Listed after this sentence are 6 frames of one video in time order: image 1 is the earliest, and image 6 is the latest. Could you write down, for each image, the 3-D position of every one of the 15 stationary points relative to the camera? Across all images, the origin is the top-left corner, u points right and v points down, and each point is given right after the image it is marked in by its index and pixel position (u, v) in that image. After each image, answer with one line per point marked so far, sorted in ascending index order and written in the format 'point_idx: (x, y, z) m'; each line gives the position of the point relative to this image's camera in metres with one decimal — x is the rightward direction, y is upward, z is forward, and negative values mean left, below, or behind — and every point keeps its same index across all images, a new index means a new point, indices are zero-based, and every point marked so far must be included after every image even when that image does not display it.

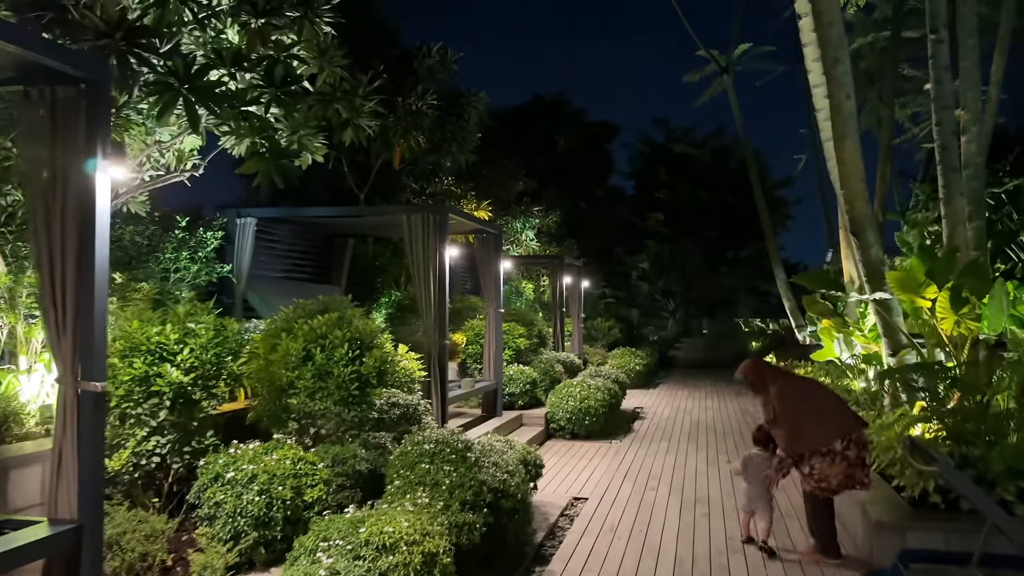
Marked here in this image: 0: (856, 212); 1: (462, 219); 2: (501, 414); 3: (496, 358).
0: (+2.5, +0.5, +5.9) m
1: (-0.4, +0.6, +6.5) m
2: (-0.1, -1.1, +7.4) m
3: (-0.2, -0.6, +7.4) m
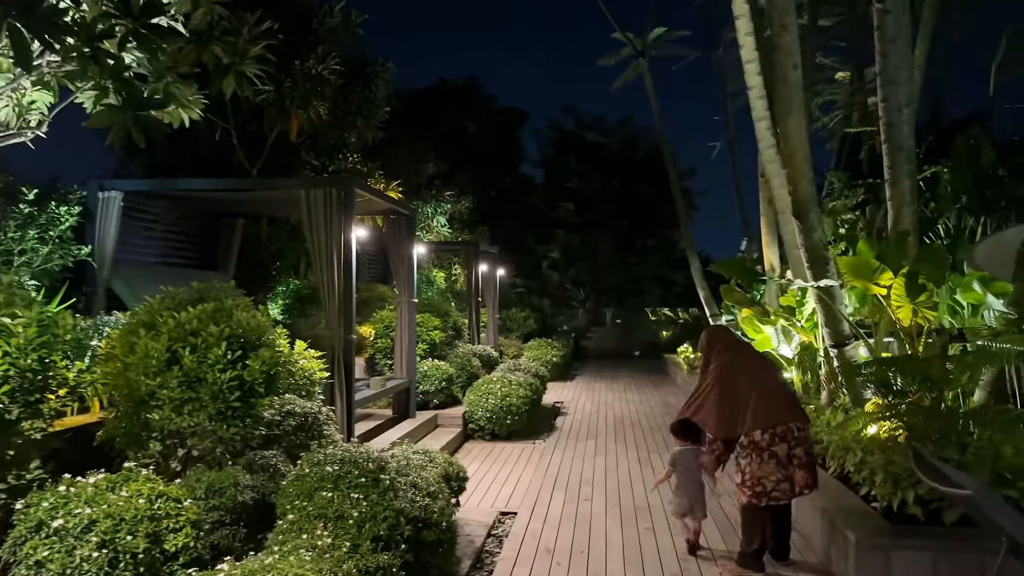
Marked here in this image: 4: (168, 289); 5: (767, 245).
0: (+1.9, +0.6, +5.5) m
1: (-1.0, +0.6, +5.7) m
2: (-0.8, -1.0, +6.7) m
3: (-0.9, -0.5, +6.7) m
4: (-1.6, 0.0, +3.9) m
5: (+3.0, +0.5, +9.7) m
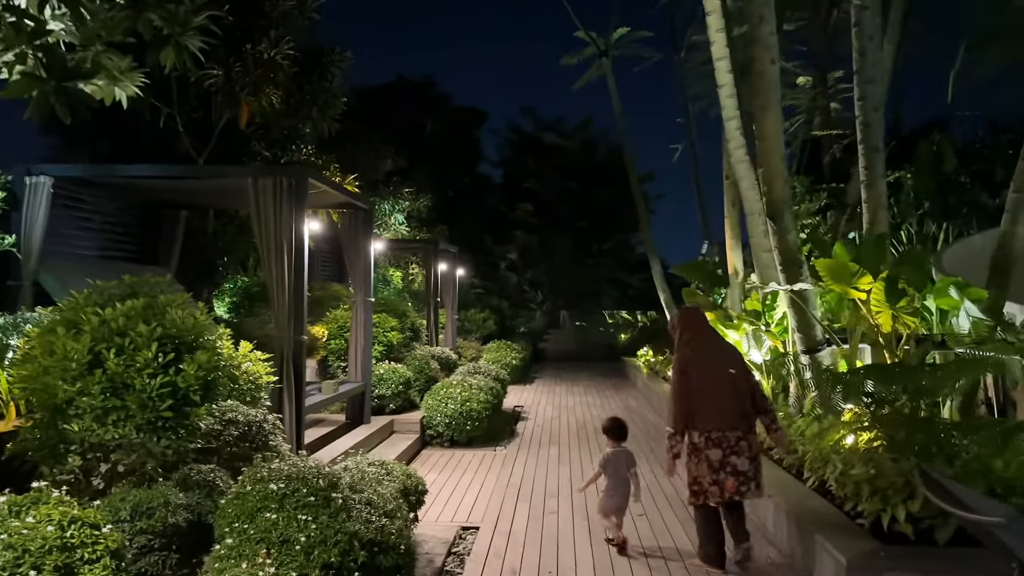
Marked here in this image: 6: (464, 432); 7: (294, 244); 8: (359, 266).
0: (+1.7, +0.6, +5.3) m
1: (-1.2, +0.7, +5.4) m
2: (-1.1, -1.0, +6.3) m
3: (-1.2, -0.5, +6.3) m
4: (-1.8, 0.0, +3.5) m
5: (+2.5, +0.5, +9.5) m
6: (-0.4, -1.2, +6.6) m
7: (-1.3, +0.3, +4.8) m
8: (-1.2, +0.2, +6.3) m
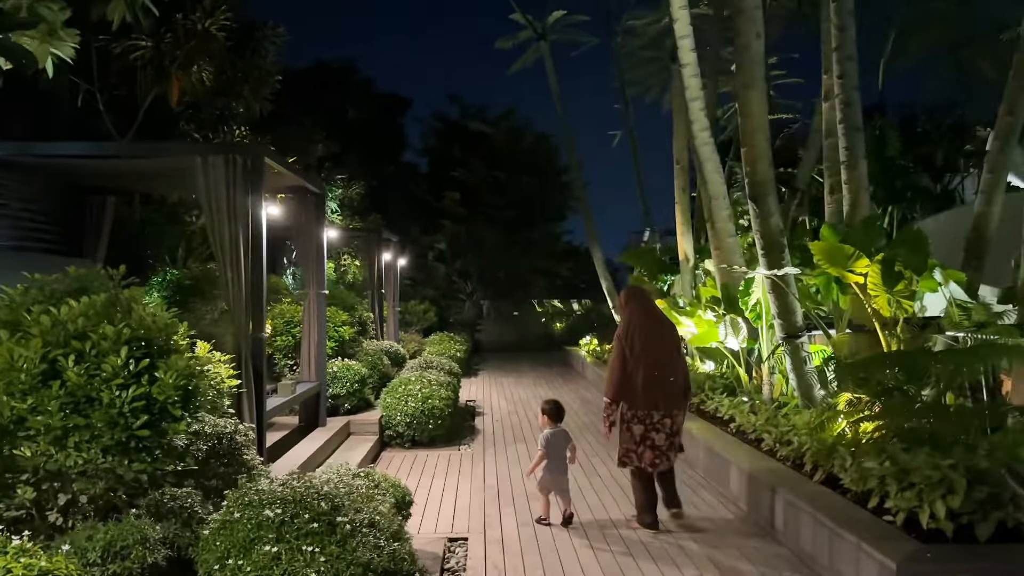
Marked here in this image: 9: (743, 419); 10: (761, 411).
0: (+1.5, +0.7, +5.1) m
1: (-1.4, +0.7, +4.9) m
2: (-1.3, -1.0, +5.8) m
3: (-1.4, -0.5, +5.8) m
4: (-1.7, 0.0, +2.9) m
5: (+2.0, +0.6, +9.4) m
6: (-0.6, -1.1, +6.2) m
7: (-1.4, +0.3, +4.3) m
8: (-1.4, +0.2, +5.9) m
9: (+1.6, -0.9, +5.5) m
10: (+1.7, -0.8, +5.5) m
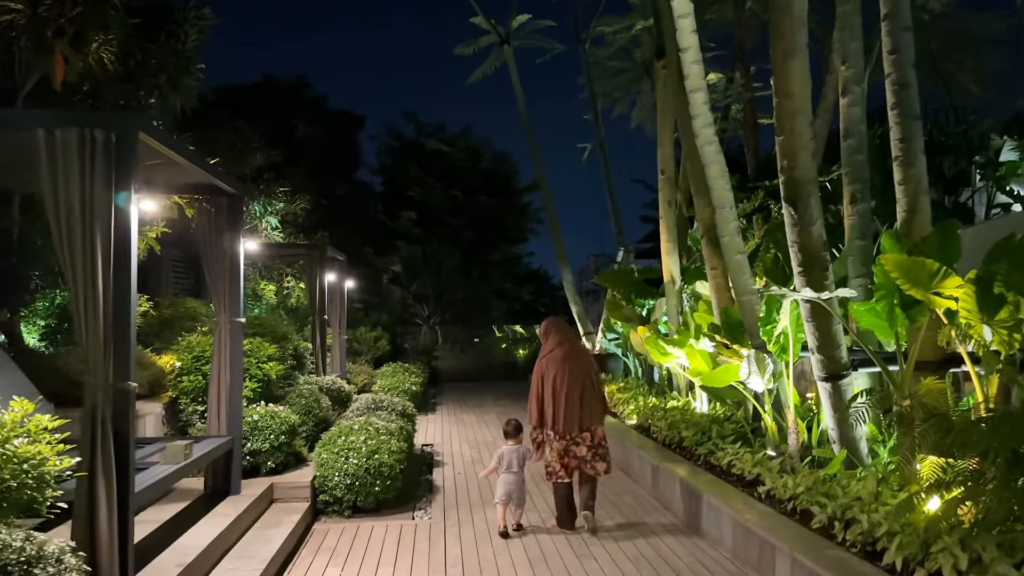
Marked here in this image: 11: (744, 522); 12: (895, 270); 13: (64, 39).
0: (+1.4, +0.6, +4.0) m
1: (-1.5, +0.6, +3.6) m
2: (-1.5, -1.1, +4.5) m
3: (-1.6, -0.6, +4.6) m
4: (-1.7, 0.0, +1.7) m
5: (+1.6, +0.3, +8.3) m
6: (-0.8, -1.2, +4.9) m
7: (-1.5, +0.2, +3.0) m
8: (-1.6, +0.1, +4.6) m
9: (+1.4, -1.0, +4.4) m
10: (+1.5, -1.0, +4.3) m
11: (+1.1, -1.1, +4.0) m
12: (+1.6, +0.1, +3.4) m
13: (-2.9, +1.6, +5.3) m
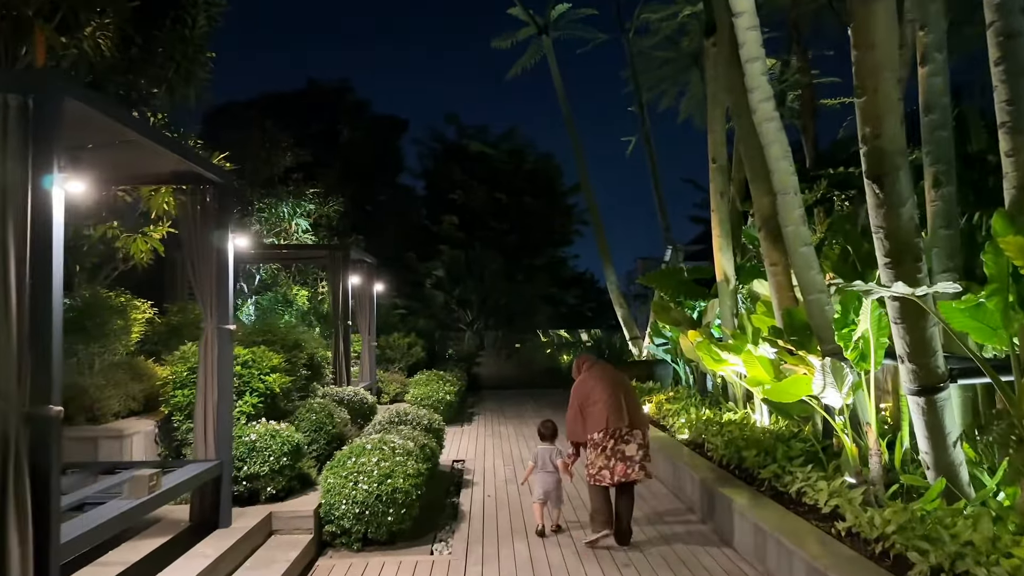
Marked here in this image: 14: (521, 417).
0: (+1.5, +0.6, +3.2) m
1: (-1.4, +0.6, +3.1) m
2: (-1.4, -1.1, +4.0) m
3: (-1.4, -0.6, +4.0) m
4: (-1.8, 0.0, +1.1) m
5: (+1.9, +0.3, +7.6) m
6: (-0.7, -1.3, +4.3) m
7: (-1.4, +0.2, +2.5) m
8: (-1.5, +0.1, +4.0) m
9: (+1.5, -1.0, +3.7) m
10: (+1.6, -1.0, +3.6) m
11: (+1.2, -1.1, +3.3) m
12: (+1.6, +0.1, +2.7) m
13: (-2.8, +1.6, +4.9) m
14: (+0.1, -1.6, +10.3) m
